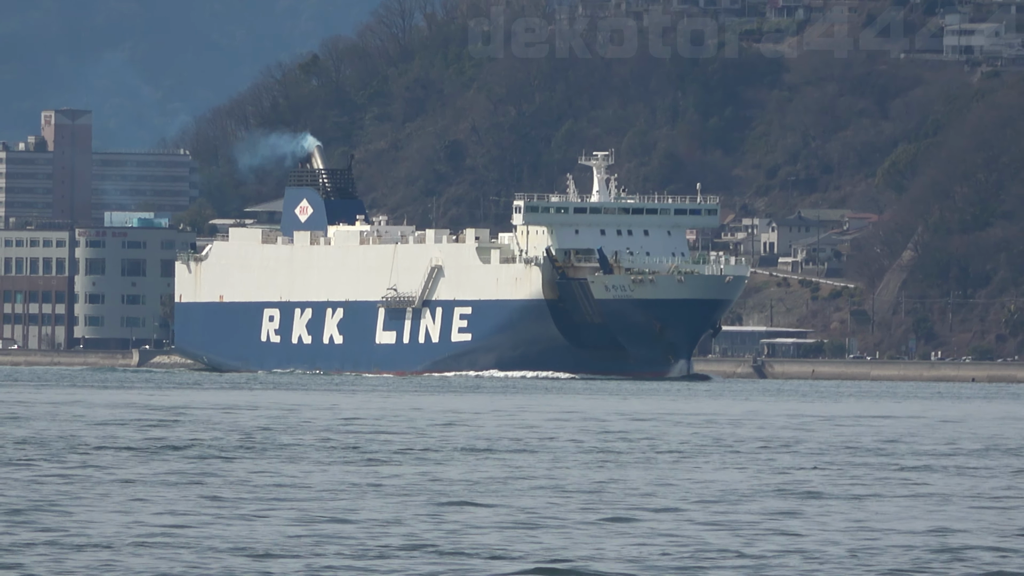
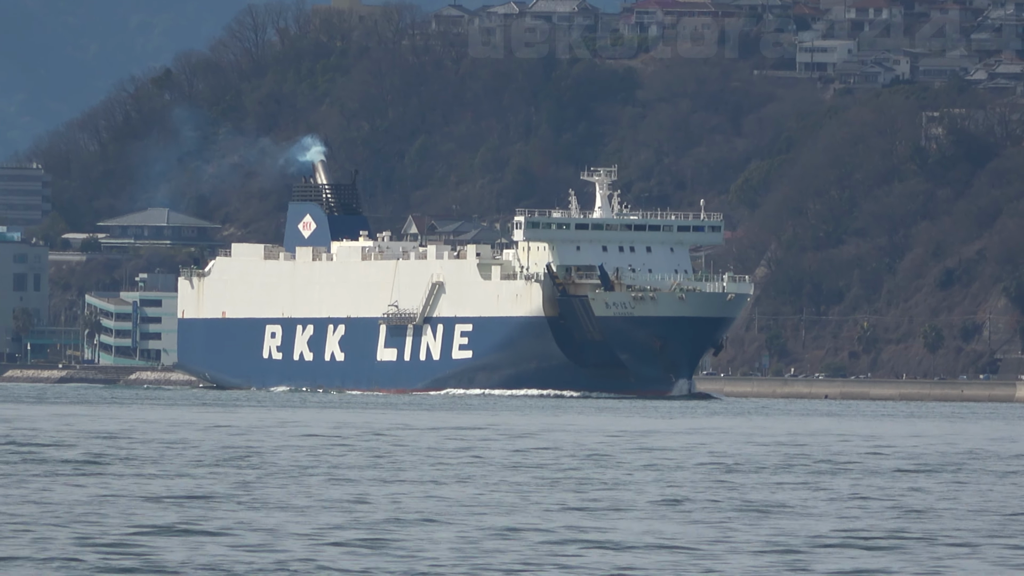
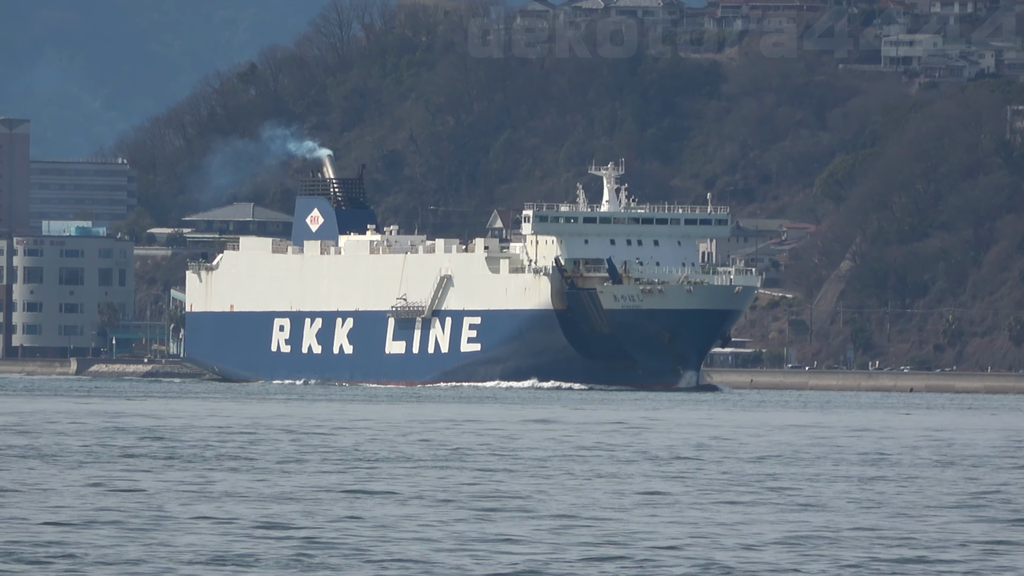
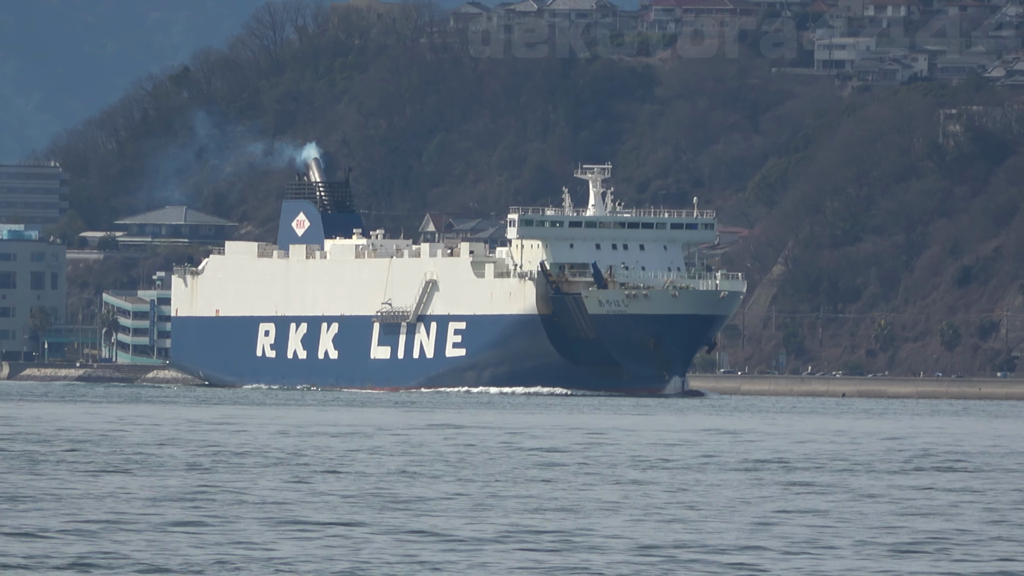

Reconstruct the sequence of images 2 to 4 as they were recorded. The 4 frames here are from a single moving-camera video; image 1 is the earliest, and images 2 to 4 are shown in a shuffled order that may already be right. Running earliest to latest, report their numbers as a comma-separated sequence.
3, 4, 2
